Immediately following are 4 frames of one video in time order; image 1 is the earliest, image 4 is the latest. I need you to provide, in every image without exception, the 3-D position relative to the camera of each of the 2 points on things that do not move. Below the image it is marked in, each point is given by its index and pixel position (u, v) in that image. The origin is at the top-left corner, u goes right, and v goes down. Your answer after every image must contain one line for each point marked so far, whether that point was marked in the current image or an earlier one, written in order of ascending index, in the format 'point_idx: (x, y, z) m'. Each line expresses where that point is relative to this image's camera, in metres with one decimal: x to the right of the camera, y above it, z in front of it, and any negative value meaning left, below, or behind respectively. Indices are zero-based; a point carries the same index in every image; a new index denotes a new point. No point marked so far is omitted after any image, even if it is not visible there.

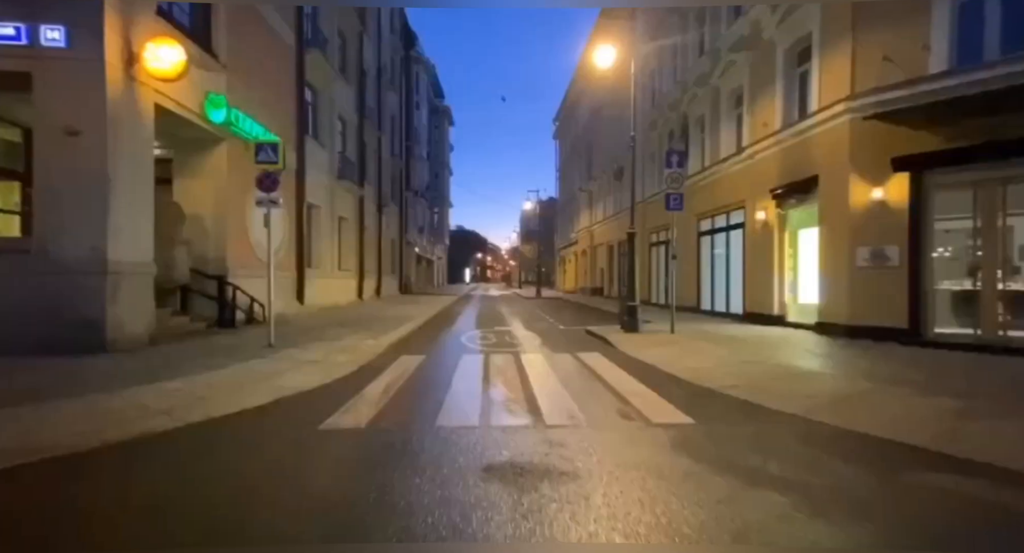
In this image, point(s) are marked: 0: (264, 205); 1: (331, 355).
0: (-5.5, +1.6, +11.9) m
1: (-3.8, -1.7, +11.4) m
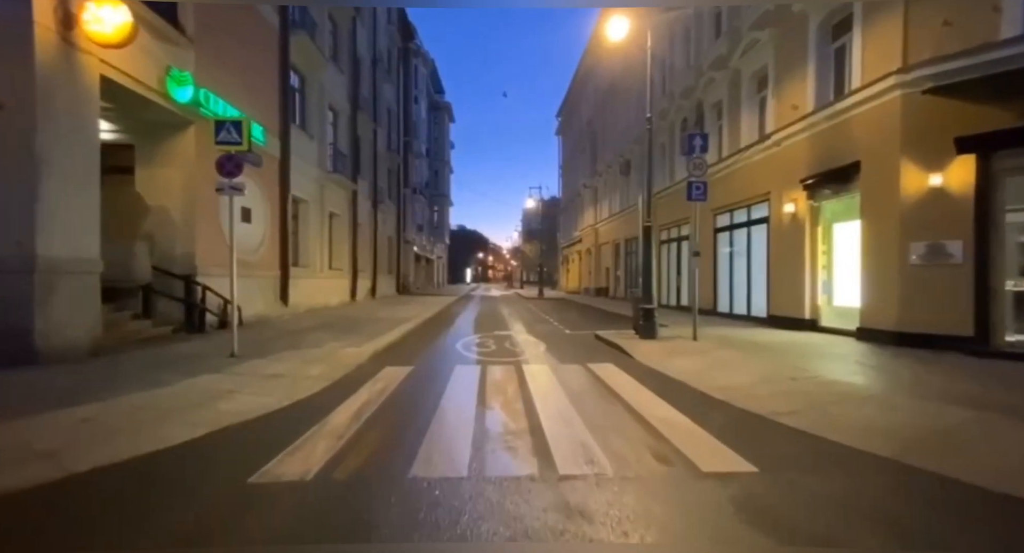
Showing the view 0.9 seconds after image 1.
0: (-5.5, +1.6, +10.3) m
1: (-3.8, -1.7, +9.8) m
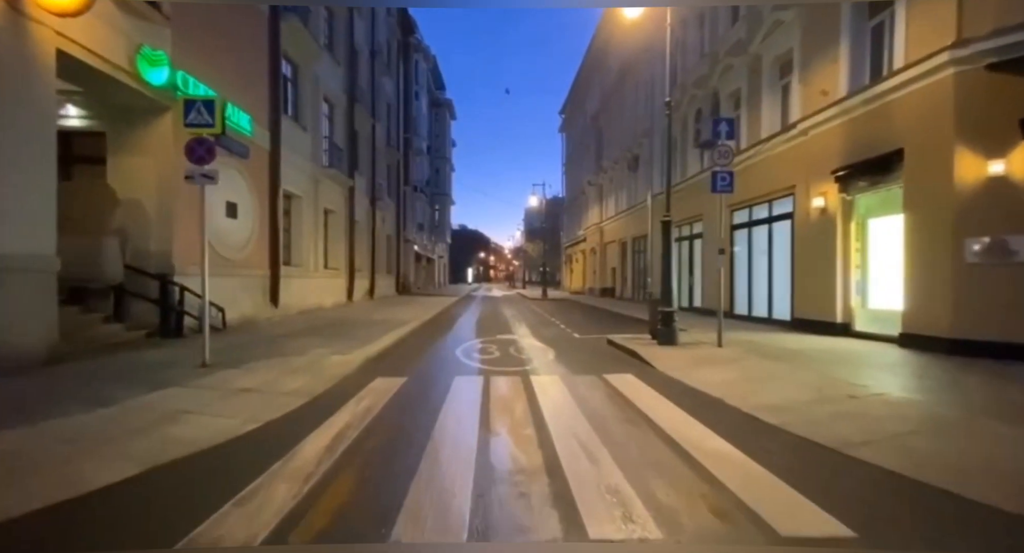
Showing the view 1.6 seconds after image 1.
0: (-5.4, +1.6, +9.1) m
1: (-3.7, -1.6, +8.6) m
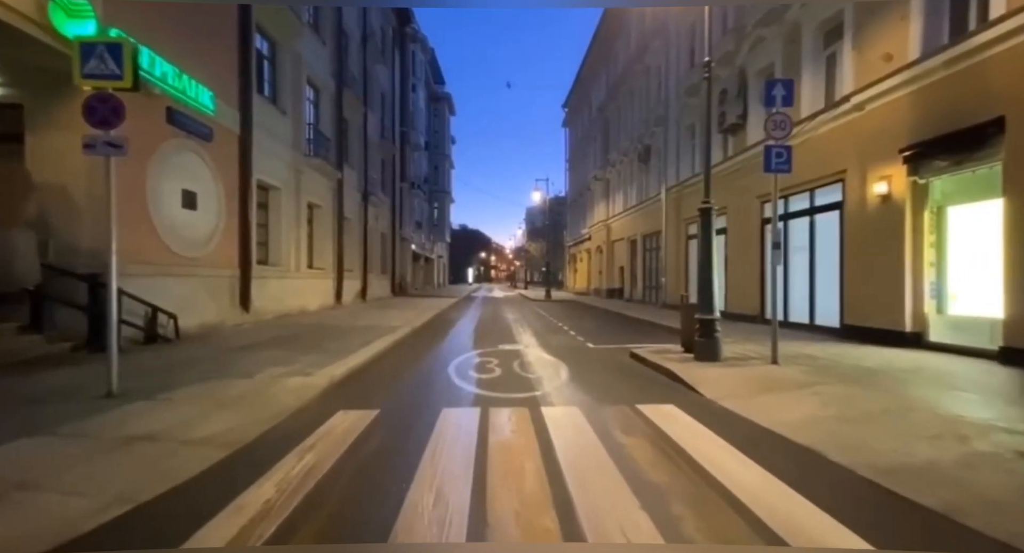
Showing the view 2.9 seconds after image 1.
0: (-5.3, +1.6, +6.9) m
1: (-3.6, -1.7, +6.4) m
